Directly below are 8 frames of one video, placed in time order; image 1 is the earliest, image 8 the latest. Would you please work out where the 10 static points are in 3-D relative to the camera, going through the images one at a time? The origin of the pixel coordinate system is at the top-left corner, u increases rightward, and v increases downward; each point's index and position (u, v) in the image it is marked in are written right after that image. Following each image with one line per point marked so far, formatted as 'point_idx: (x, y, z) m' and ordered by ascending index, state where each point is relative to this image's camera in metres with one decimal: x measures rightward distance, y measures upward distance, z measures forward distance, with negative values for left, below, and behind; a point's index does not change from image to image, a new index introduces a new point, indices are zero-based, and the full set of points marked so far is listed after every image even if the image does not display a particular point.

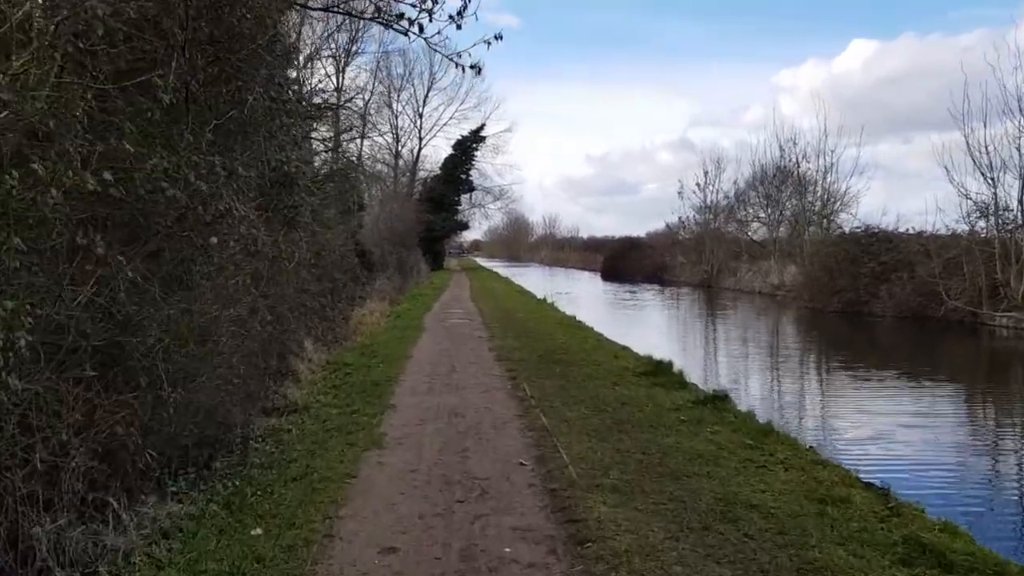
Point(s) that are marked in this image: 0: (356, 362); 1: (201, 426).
0: (-2.5, -1.2, +12.5) m
1: (-2.6, -1.1, +6.6) m
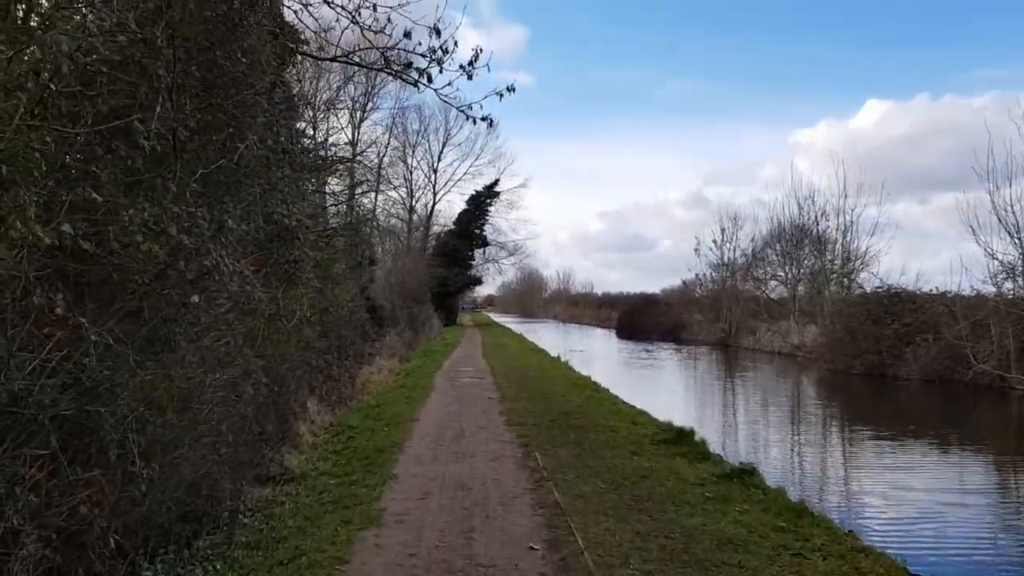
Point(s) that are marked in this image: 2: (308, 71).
0: (-2.3, -2.1, +12.0) m
1: (-2.5, -1.6, +6.0) m
2: (-3.4, +3.6, +13.0) m
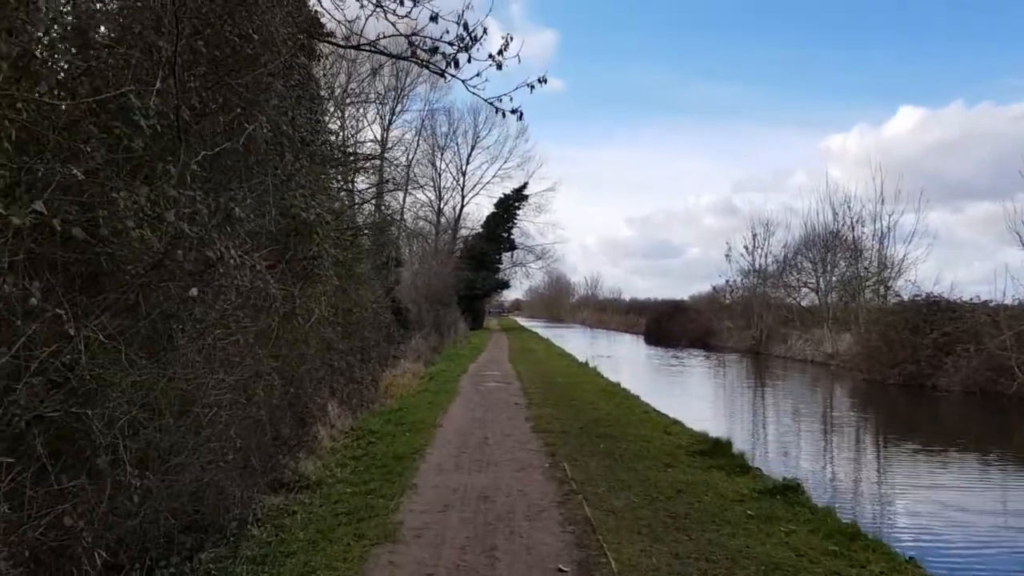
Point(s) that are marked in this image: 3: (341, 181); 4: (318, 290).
0: (-1.9, -2.1, +11.6) m
1: (-2.3, -1.6, +5.6) m
2: (-2.9, +3.6, +12.7) m
3: (-3.0, +1.9, +14.0) m
4: (-2.1, 0.0, +8.6) m
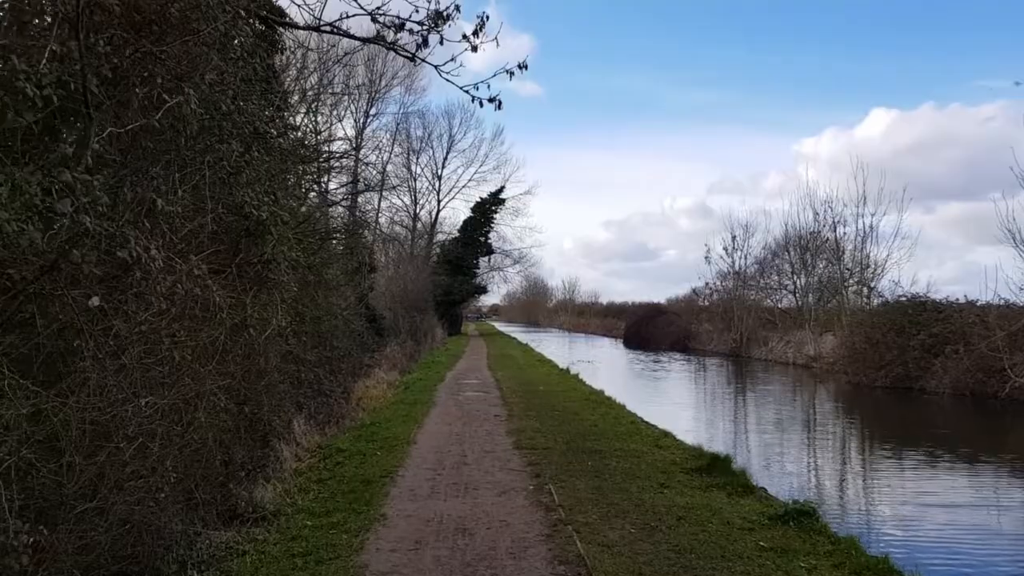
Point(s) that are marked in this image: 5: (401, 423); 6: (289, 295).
0: (-2.2, -2.1, +10.7) m
1: (-2.4, -1.6, +4.7) m
2: (-3.3, +3.5, +11.8) m
3: (-3.4, +1.8, +13.2) m
4: (-2.3, -0.1, +7.7) m
5: (-1.8, -2.1, +12.7) m
6: (-2.6, -0.1, +9.3) m
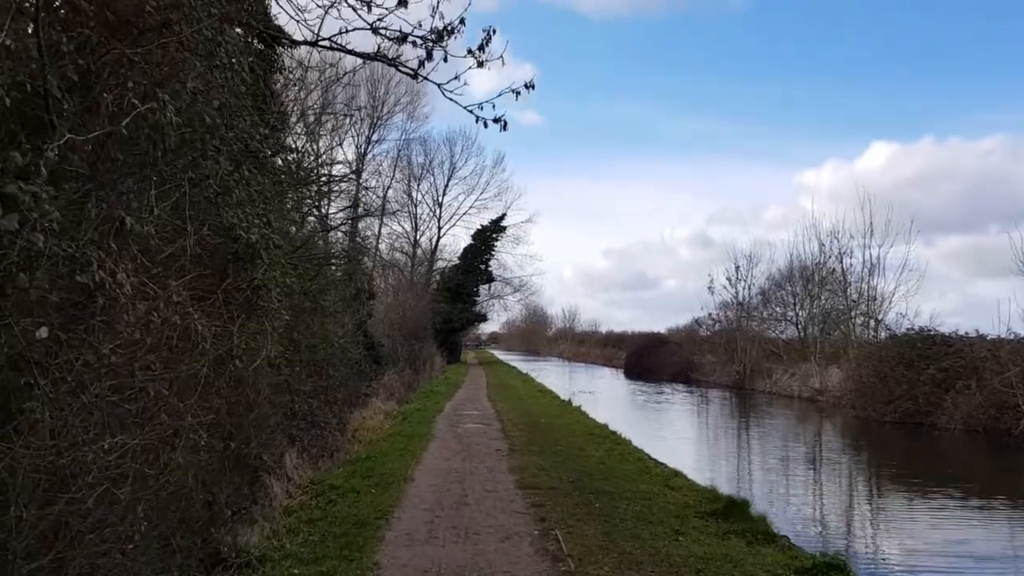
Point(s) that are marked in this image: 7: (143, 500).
0: (-2.2, -2.5, +10.1) m
1: (-2.4, -1.8, +4.2) m
2: (-3.2, +3.1, +11.5) m
3: (-3.3, +1.4, +12.7) m
4: (-2.2, -0.3, +7.2) m
5: (-1.7, -2.6, +12.2) m
6: (-2.6, -0.4, +8.8) m
7: (-2.2, -1.3, +4.8) m
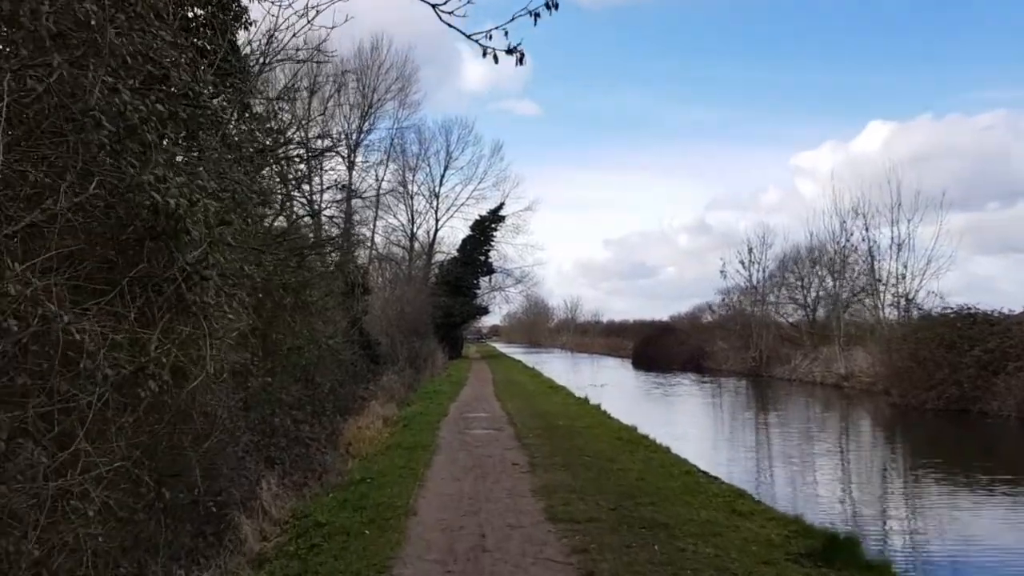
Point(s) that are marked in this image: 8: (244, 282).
0: (-1.9, -2.4, +8.2) m
1: (-2.1, -1.7, +2.3) m
2: (-3.1, +3.2, +9.5) m
3: (-3.2, +1.5, +10.8) m
4: (-2.0, -0.3, +5.3) m
5: (-1.5, -2.4, +10.3) m
6: (-2.3, -0.3, +6.9) m
7: (-2.0, -1.2, +2.9) m
8: (-2.3, +0.1, +7.0) m
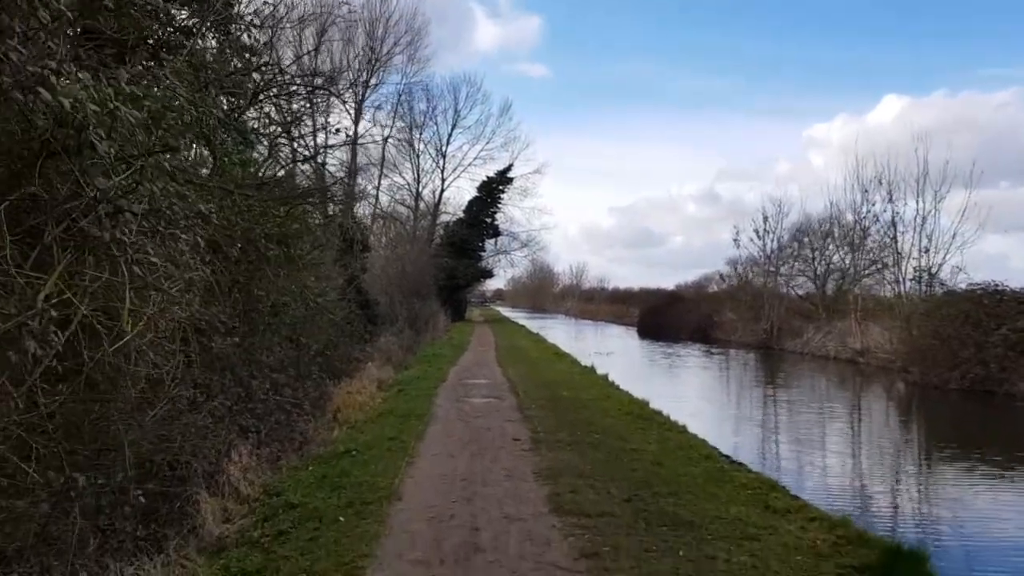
0: (-1.9, -1.9, +7.2) m
1: (-2.1, -1.5, +1.3) m
2: (-2.9, +3.7, +8.3) m
3: (-3.1, +2.1, +9.6) m
4: (-2.0, +0.1, +4.2) m
5: (-1.4, -1.9, +9.3) m
6: (-2.3, +0.1, +5.8) m
7: (-2.0, -1.0, +1.9) m
8: (-2.3, +0.5, +5.9) m
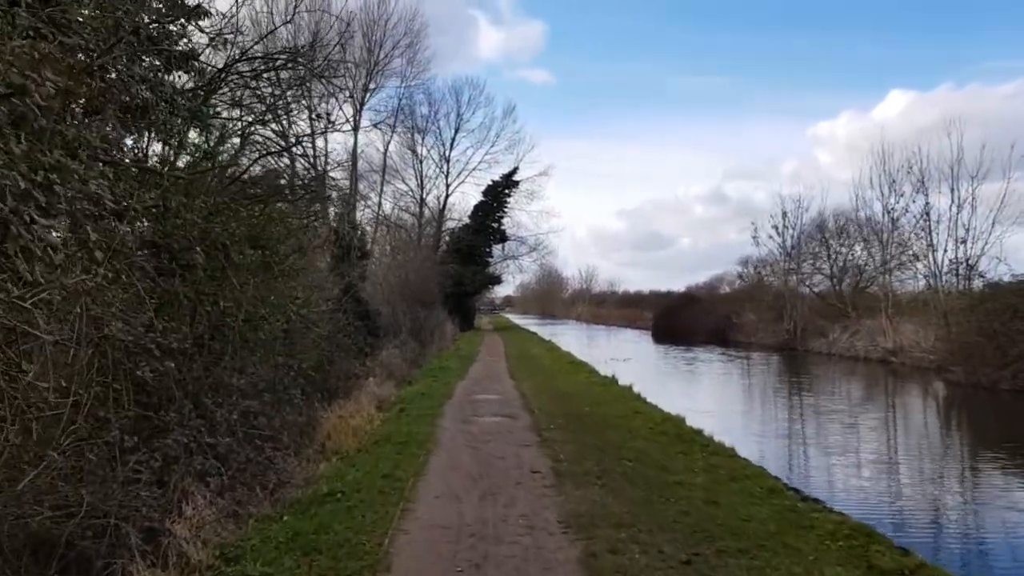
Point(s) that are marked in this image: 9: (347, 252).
0: (-1.7, -2.0, +5.6) m
1: (-2.1, -1.5, -0.3) m
2: (-2.9, +3.6, +6.7) m
3: (-3.0, +2.0, +8.1) m
4: (-1.9, 0.0, +2.6) m
5: (-1.3, -2.0, +7.7) m
6: (-2.2, +0.1, +4.2) m
7: (-1.9, -1.0, +0.3) m
8: (-2.2, +0.4, +4.3) m
9: (-3.8, +0.8, +18.5) m
